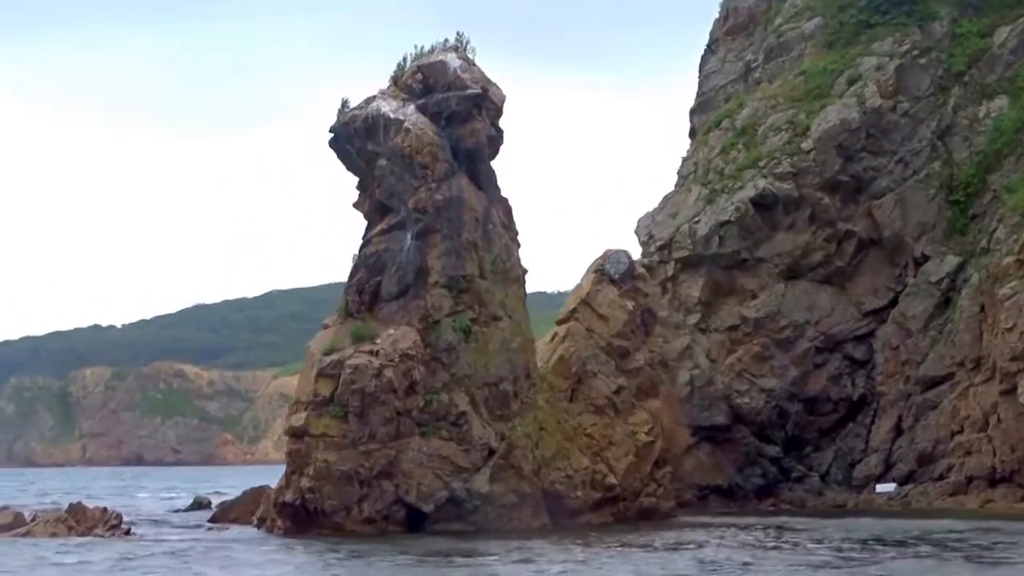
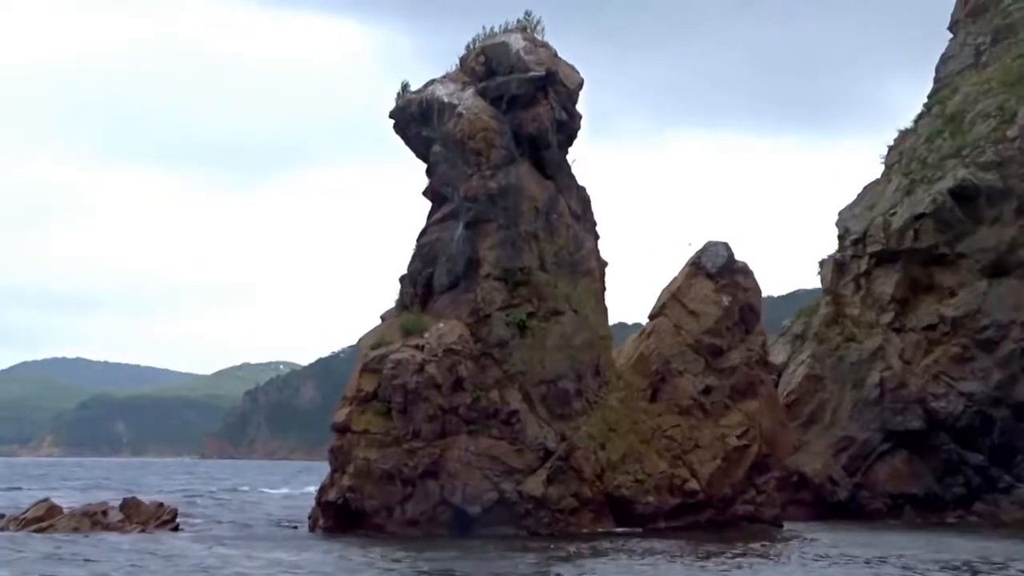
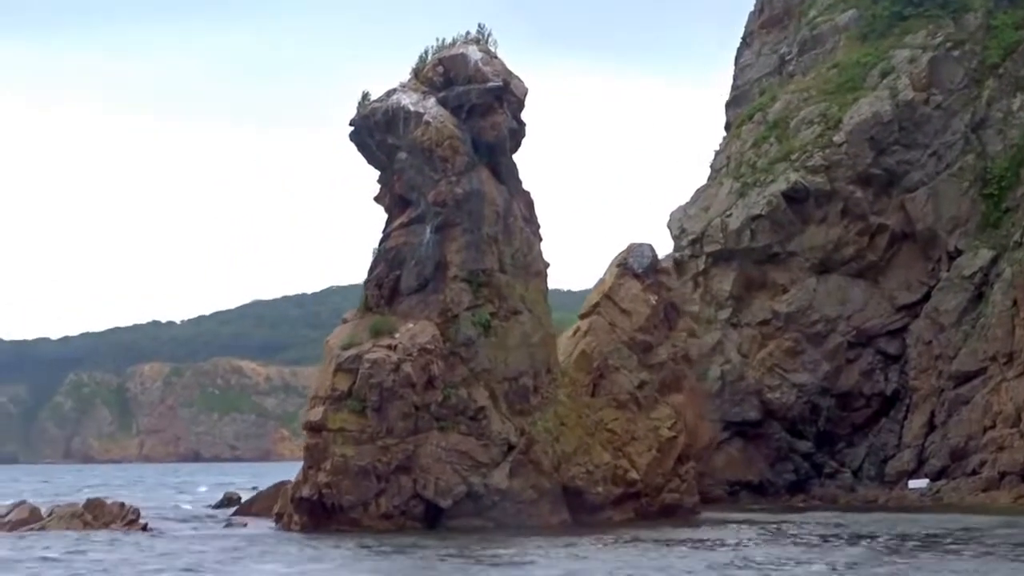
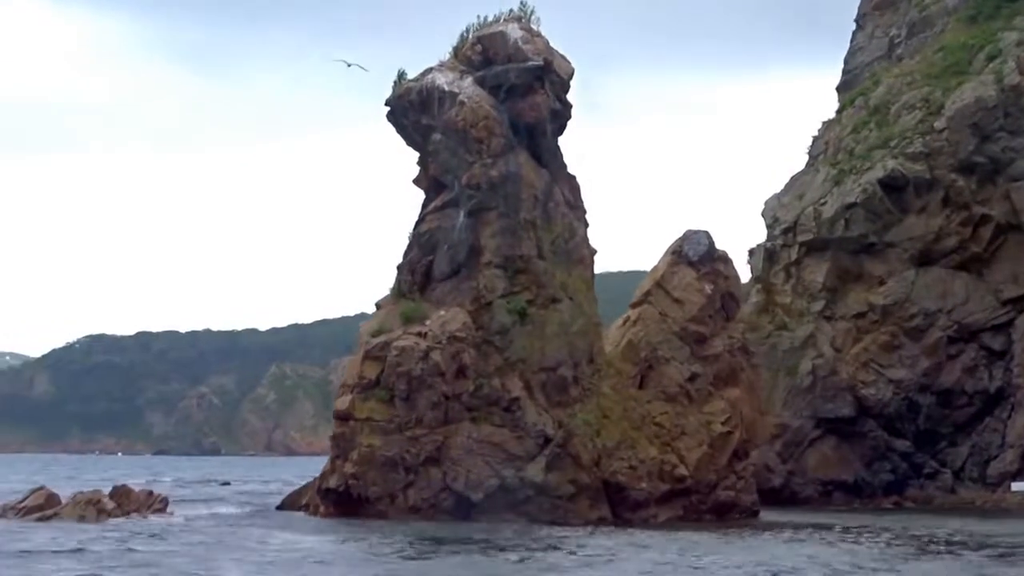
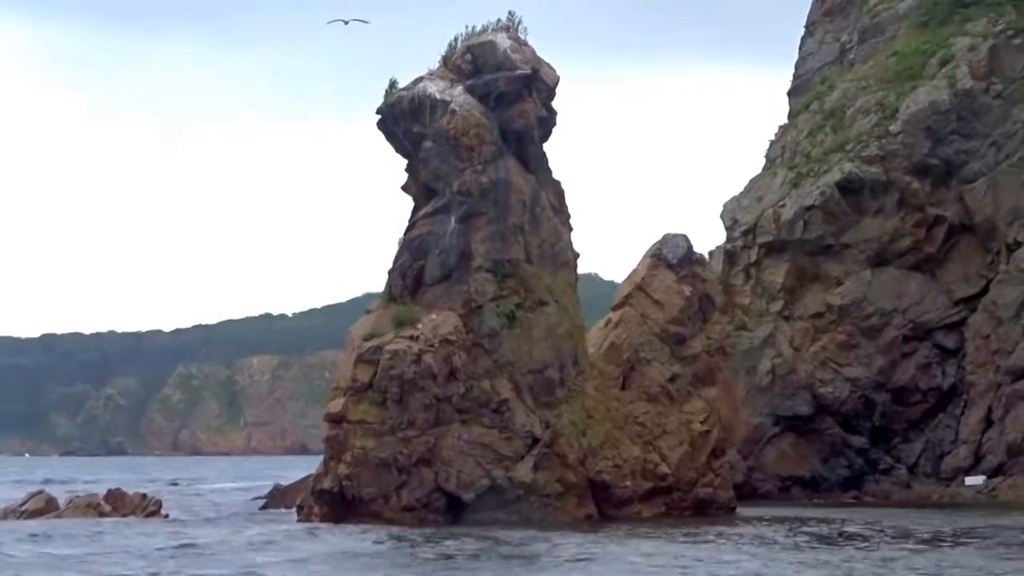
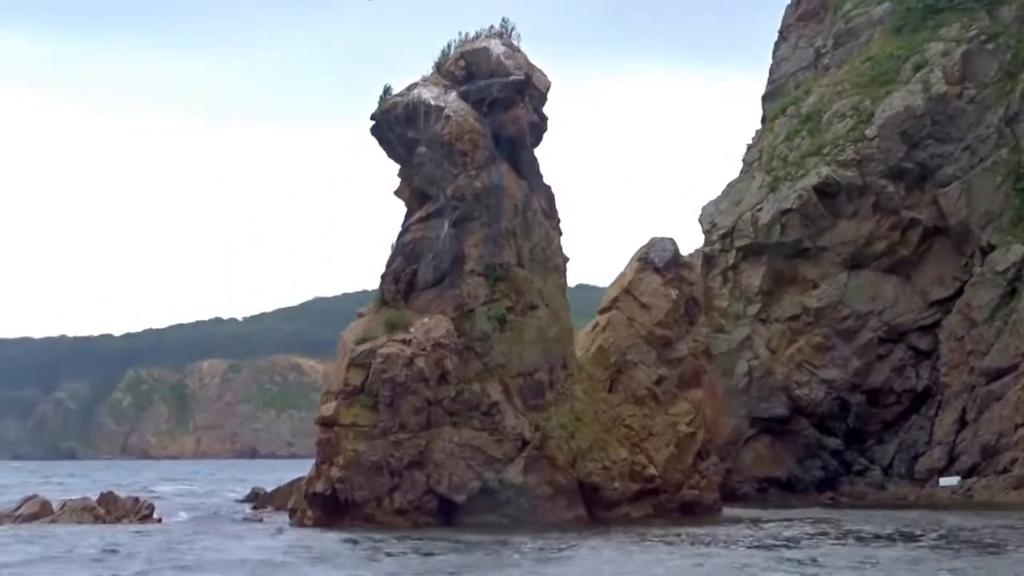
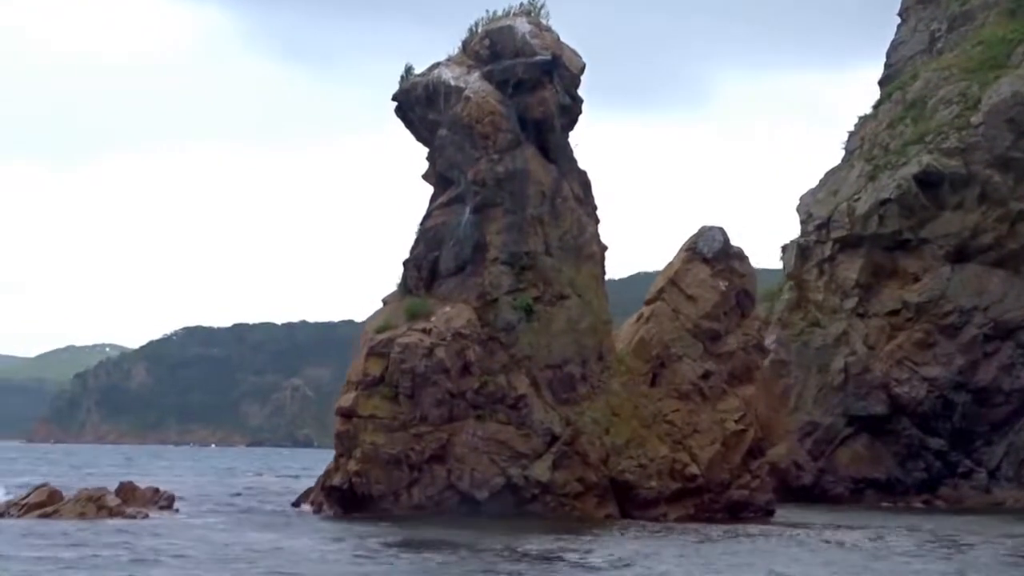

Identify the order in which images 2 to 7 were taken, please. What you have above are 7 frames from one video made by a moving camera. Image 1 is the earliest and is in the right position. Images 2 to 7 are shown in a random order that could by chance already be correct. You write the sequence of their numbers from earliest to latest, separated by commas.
3, 6, 5, 4, 7, 2
